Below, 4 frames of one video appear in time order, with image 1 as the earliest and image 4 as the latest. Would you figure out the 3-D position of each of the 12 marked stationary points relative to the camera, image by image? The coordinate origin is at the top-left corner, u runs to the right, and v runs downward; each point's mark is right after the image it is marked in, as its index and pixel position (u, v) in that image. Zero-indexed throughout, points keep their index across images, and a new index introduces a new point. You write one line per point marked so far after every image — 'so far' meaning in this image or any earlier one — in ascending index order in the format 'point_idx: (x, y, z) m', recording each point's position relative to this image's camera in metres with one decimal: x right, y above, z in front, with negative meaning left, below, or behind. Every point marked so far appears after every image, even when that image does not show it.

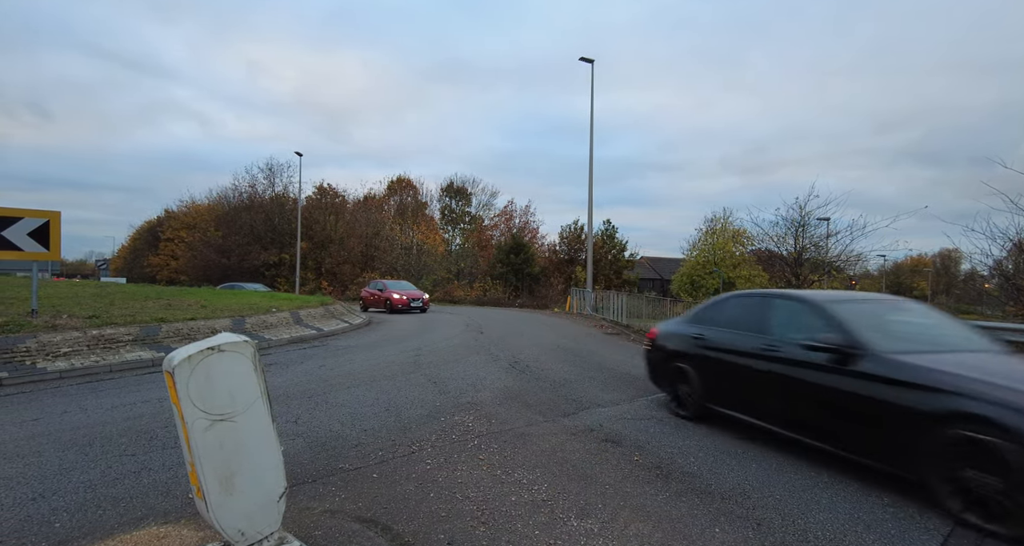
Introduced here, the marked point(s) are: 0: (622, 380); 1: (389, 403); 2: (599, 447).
0: (+1.9, -1.9, +8.1) m
1: (-1.6, -1.6, +5.8) m
2: (+0.9, -1.7, +4.6) m
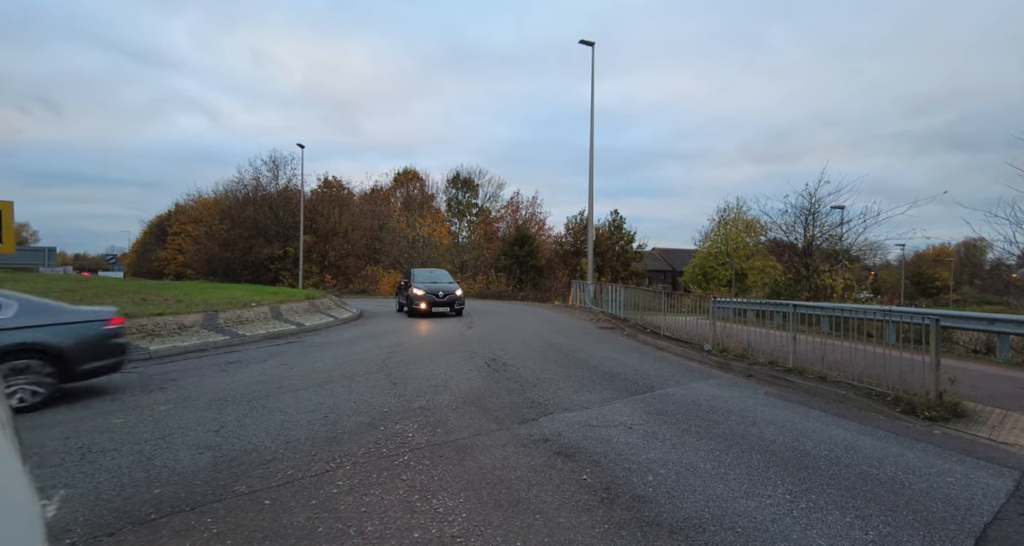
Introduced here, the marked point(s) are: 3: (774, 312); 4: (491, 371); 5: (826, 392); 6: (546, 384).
0: (+1.4, -1.7, +7.6) m
1: (-2.1, -1.6, +5.3) m
2: (+0.3, -1.6, +4.0) m
3: (+4.8, -0.7, +8.5) m
4: (-0.4, -1.7, +7.9) m
5: (+4.5, -1.7, +6.7) m
6: (+0.5, -1.7, +7.1) m
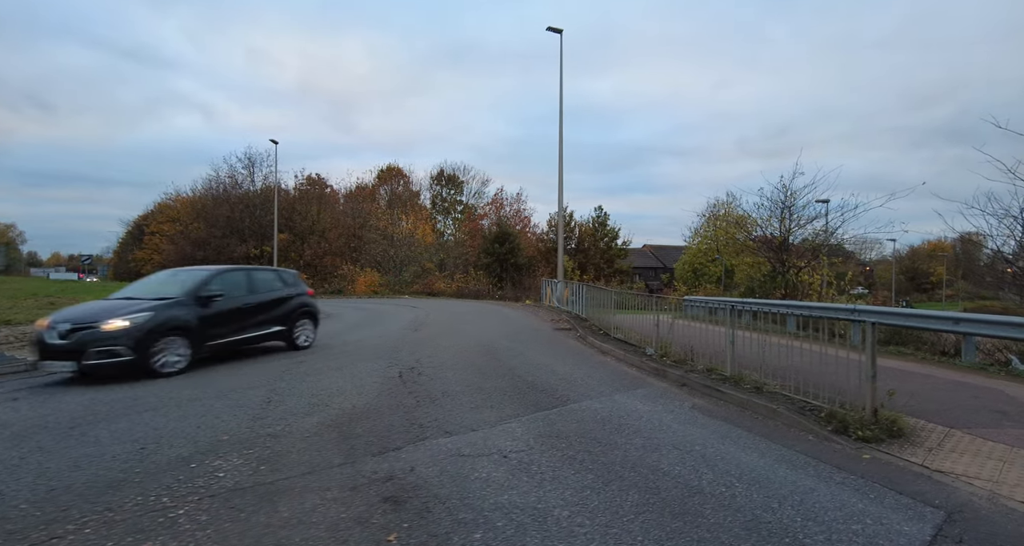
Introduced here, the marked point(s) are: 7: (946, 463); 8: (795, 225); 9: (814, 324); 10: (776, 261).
0: (+0.1, -1.7, +6.8) m
1: (-3.5, -1.6, +4.5) m
2: (-1.1, -1.7, +3.3) m
3: (+3.4, -0.7, +7.8) m
4: (-1.8, -1.7, +7.1) m
5: (+3.1, -1.7, +6.0) m
6: (-0.9, -1.7, +6.3) m
7: (+4.0, -1.8, +4.3) m
8: (+10.8, +1.8, +17.9) m
9: (+3.9, -0.7, +5.9) m
10: (+10.2, +0.5, +17.9) m
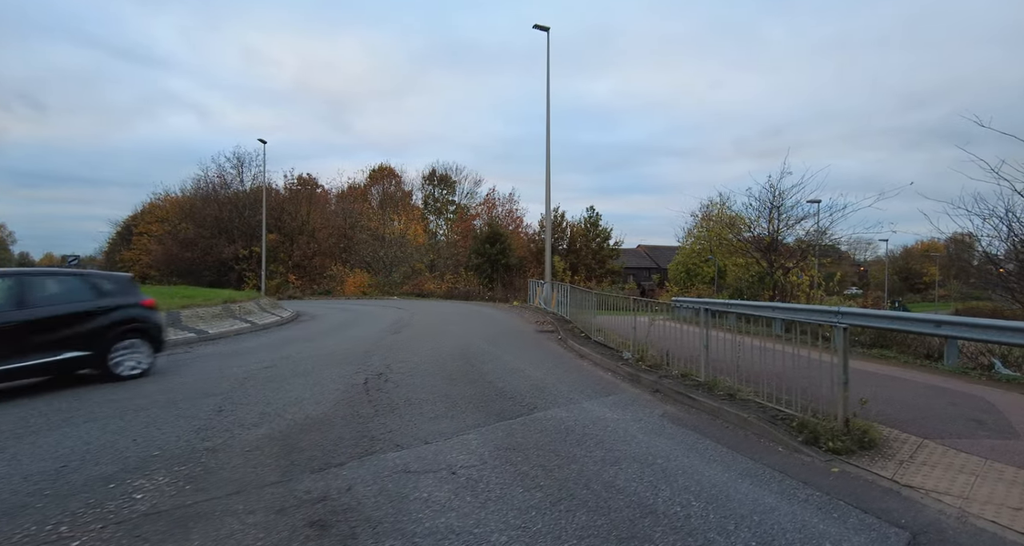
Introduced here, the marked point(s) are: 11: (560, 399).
0: (-0.4, -1.8, +6.5) m
1: (-3.9, -1.7, +4.3) m
2: (-1.5, -1.7, +3.0) m
3: (+2.9, -0.7, +7.6) m
4: (-2.2, -1.7, +6.8) m
5: (+2.7, -1.8, +5.8) m
6: (-1.4, -1.8, +6.1) m
7: (+3.6, -1.8, +4.1) m
8: (+10.3, +1.8, +17.8) m
9: (+3.4, -0.7, +5.7) m
10: (+9.6, +0.4, +17.8) m
11: (+0.7, -1.8, +6.6) m
